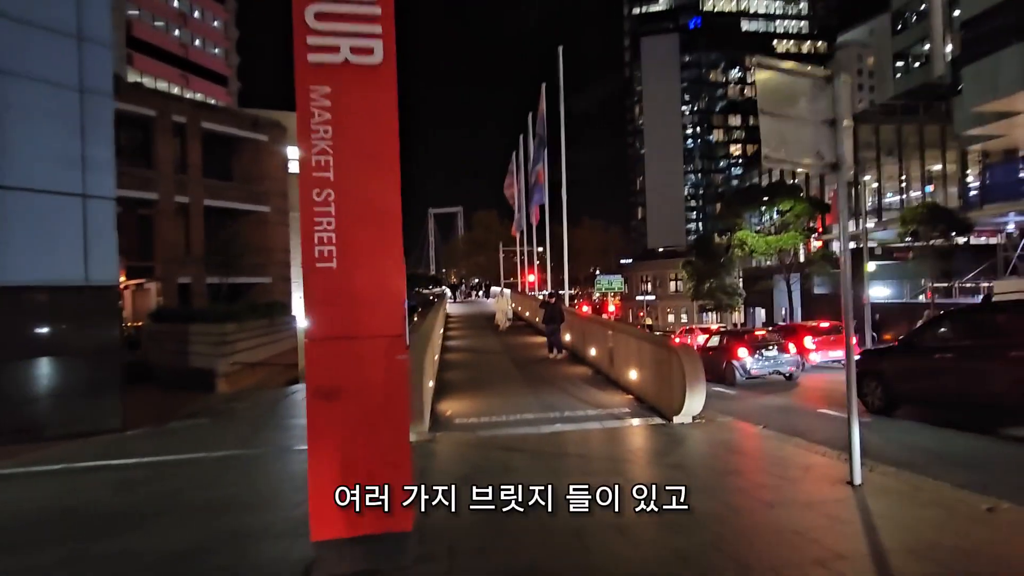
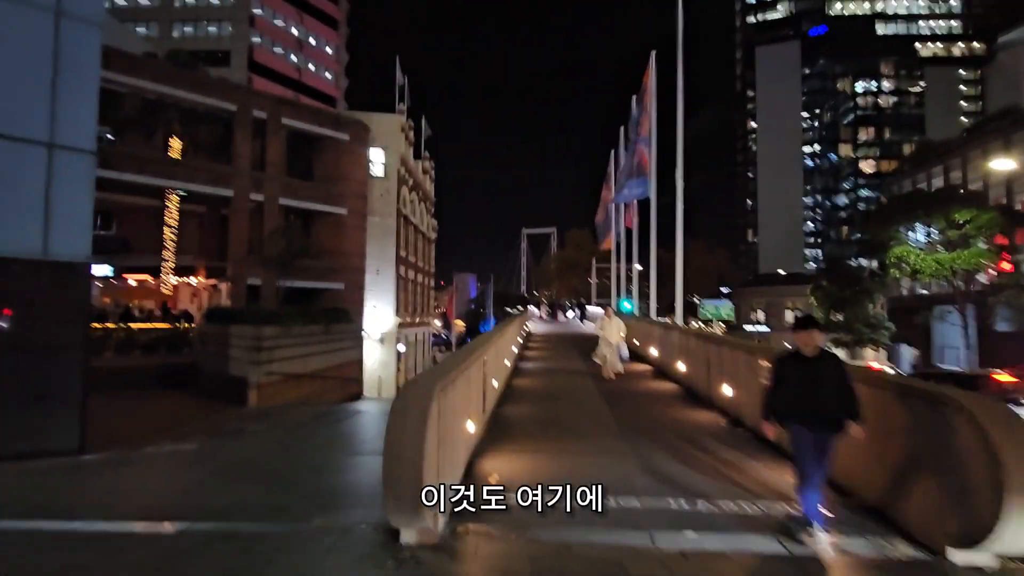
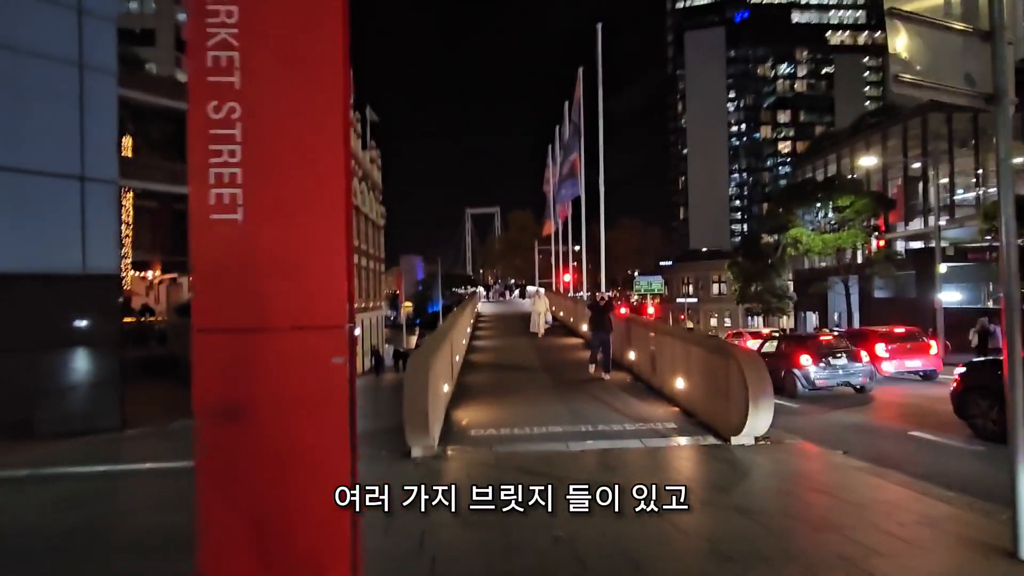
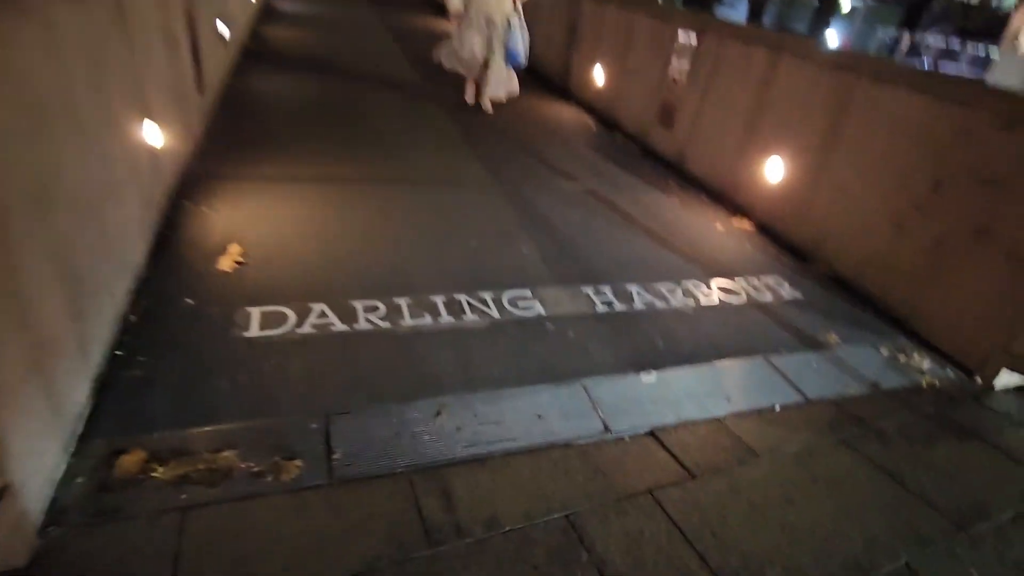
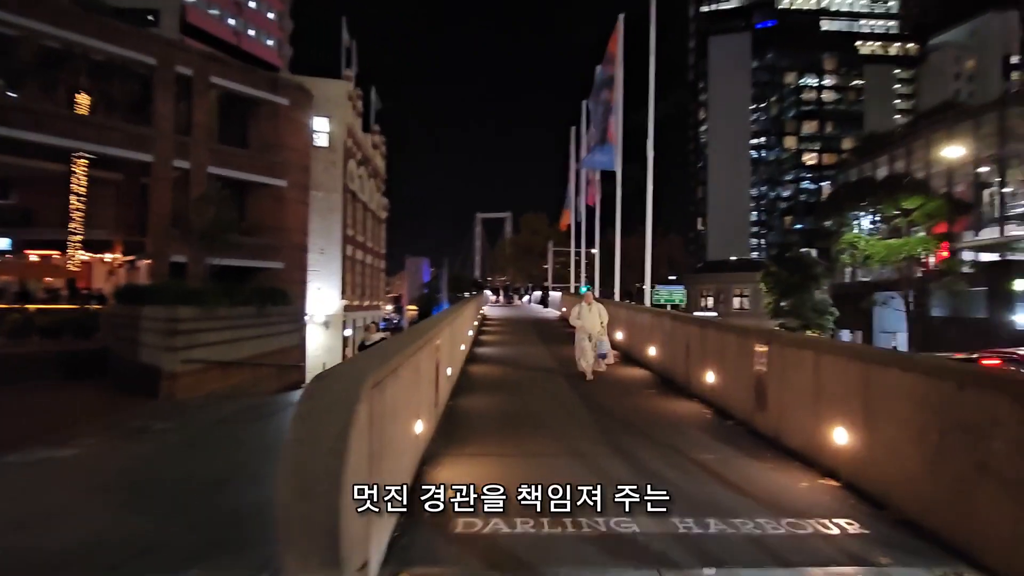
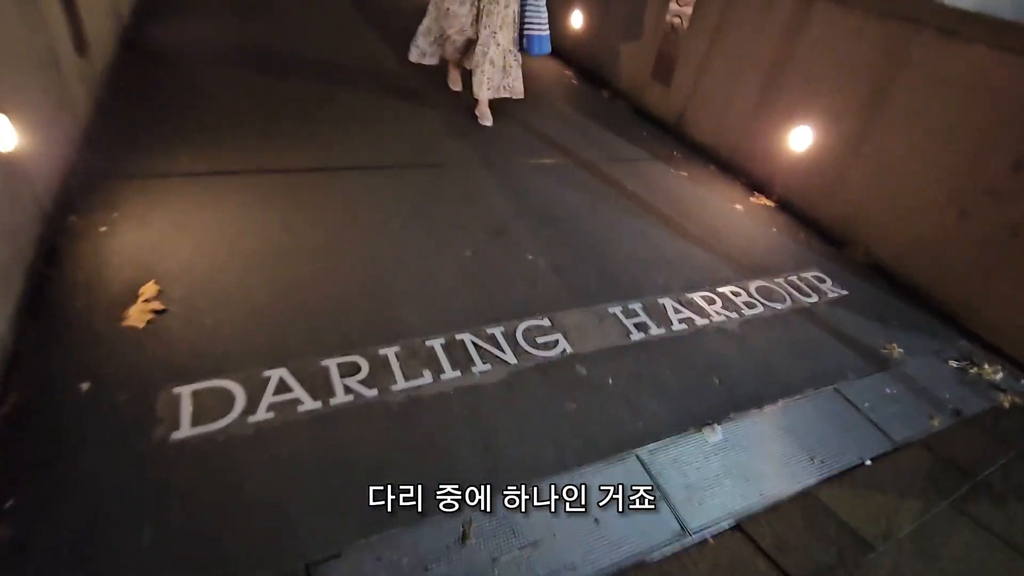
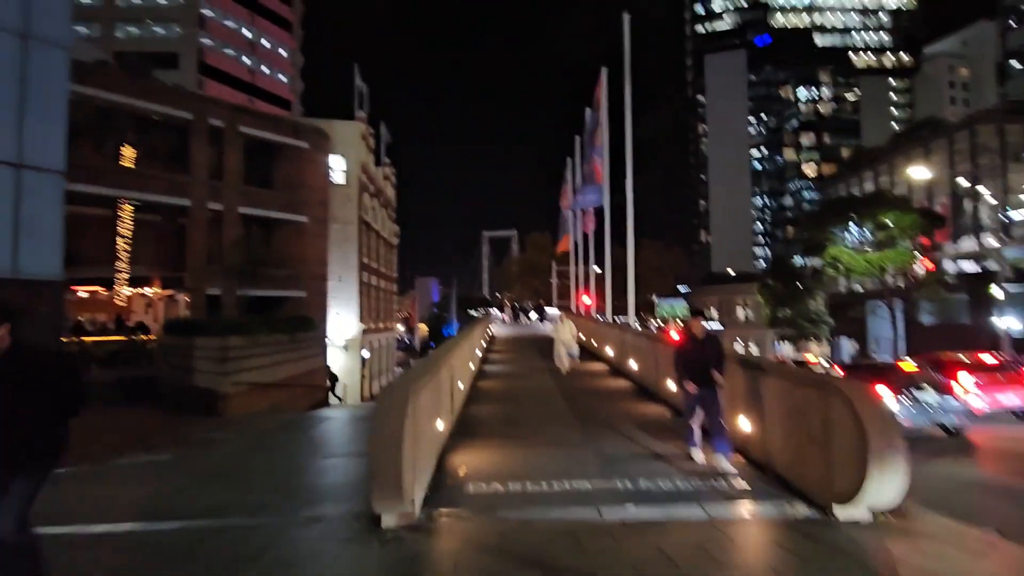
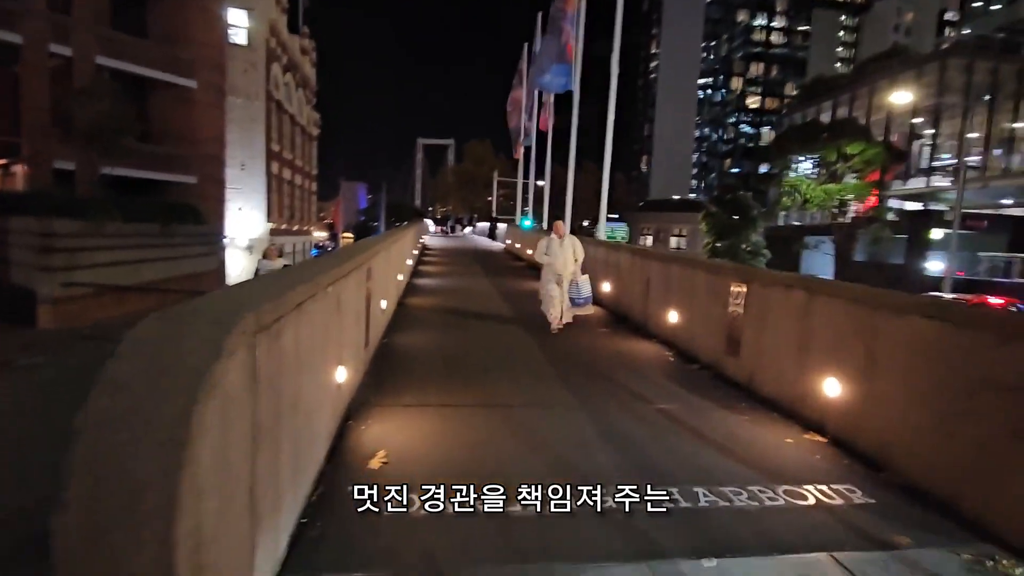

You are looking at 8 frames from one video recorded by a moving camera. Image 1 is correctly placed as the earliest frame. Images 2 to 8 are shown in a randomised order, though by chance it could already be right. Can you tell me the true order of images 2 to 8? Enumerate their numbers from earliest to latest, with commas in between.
3, 7, 2, 5, 8, 4, 6
